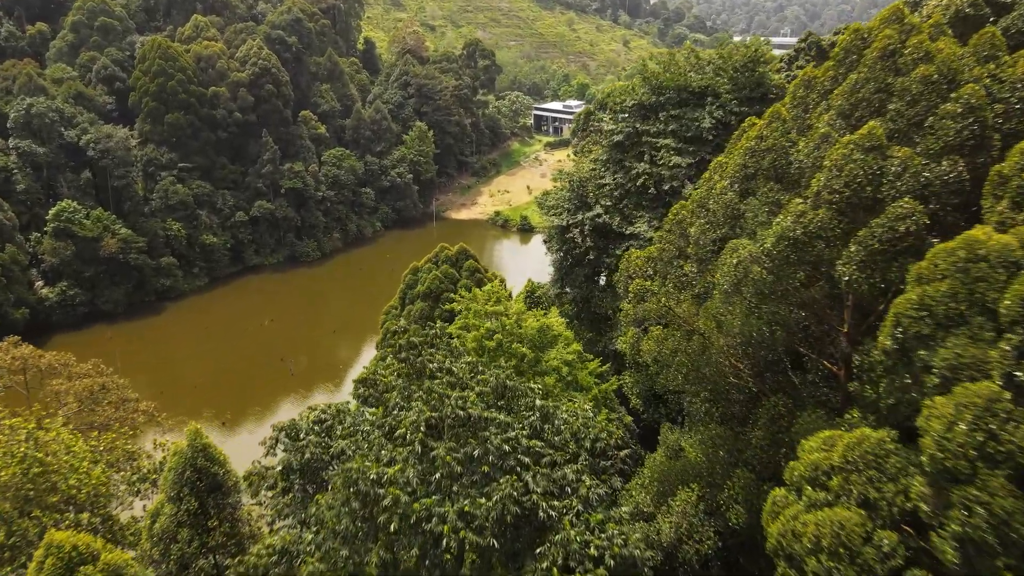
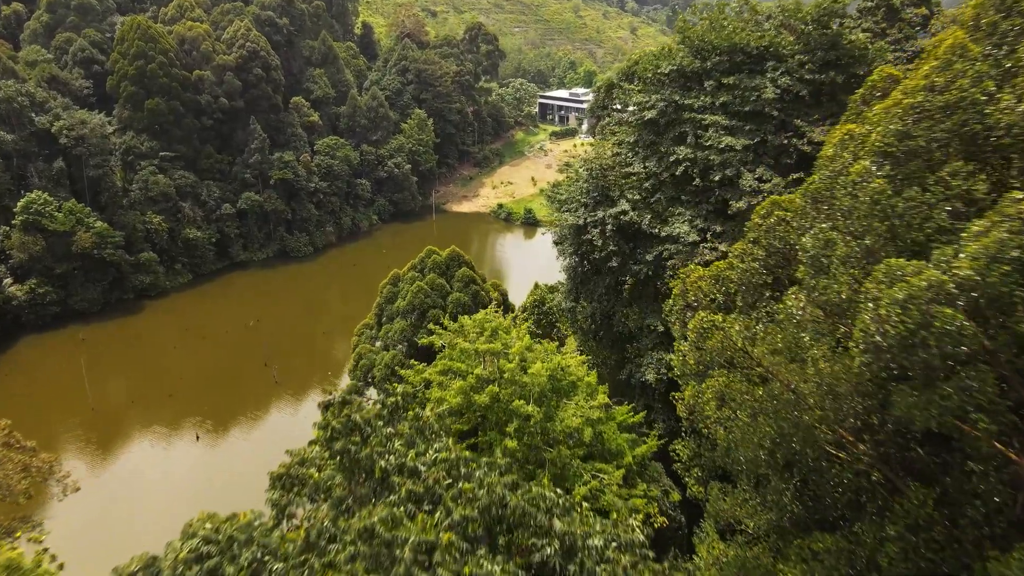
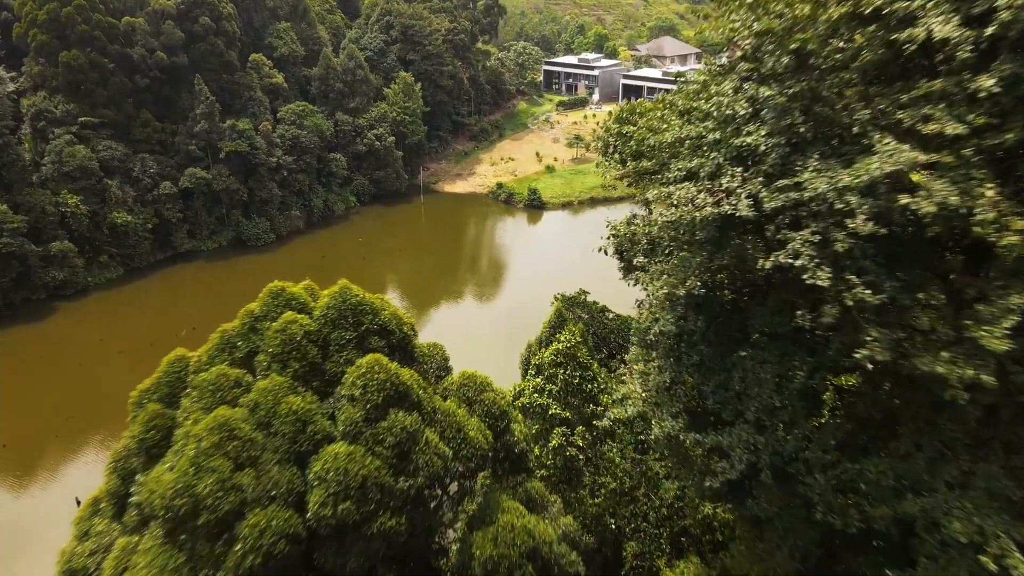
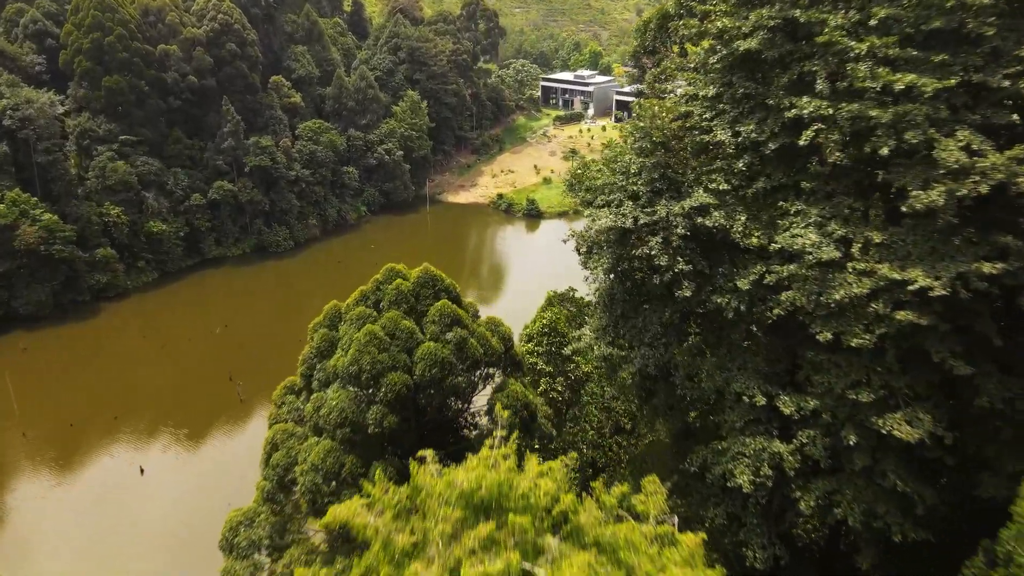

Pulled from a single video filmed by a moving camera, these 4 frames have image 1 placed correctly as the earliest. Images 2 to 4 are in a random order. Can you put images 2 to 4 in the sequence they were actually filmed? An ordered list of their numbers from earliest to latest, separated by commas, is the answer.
2, 4, 3
